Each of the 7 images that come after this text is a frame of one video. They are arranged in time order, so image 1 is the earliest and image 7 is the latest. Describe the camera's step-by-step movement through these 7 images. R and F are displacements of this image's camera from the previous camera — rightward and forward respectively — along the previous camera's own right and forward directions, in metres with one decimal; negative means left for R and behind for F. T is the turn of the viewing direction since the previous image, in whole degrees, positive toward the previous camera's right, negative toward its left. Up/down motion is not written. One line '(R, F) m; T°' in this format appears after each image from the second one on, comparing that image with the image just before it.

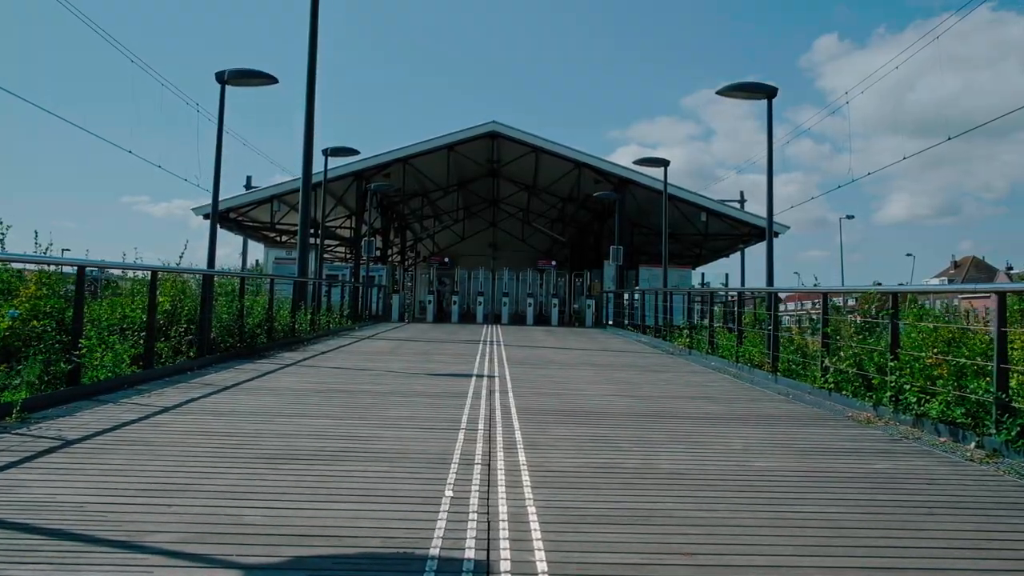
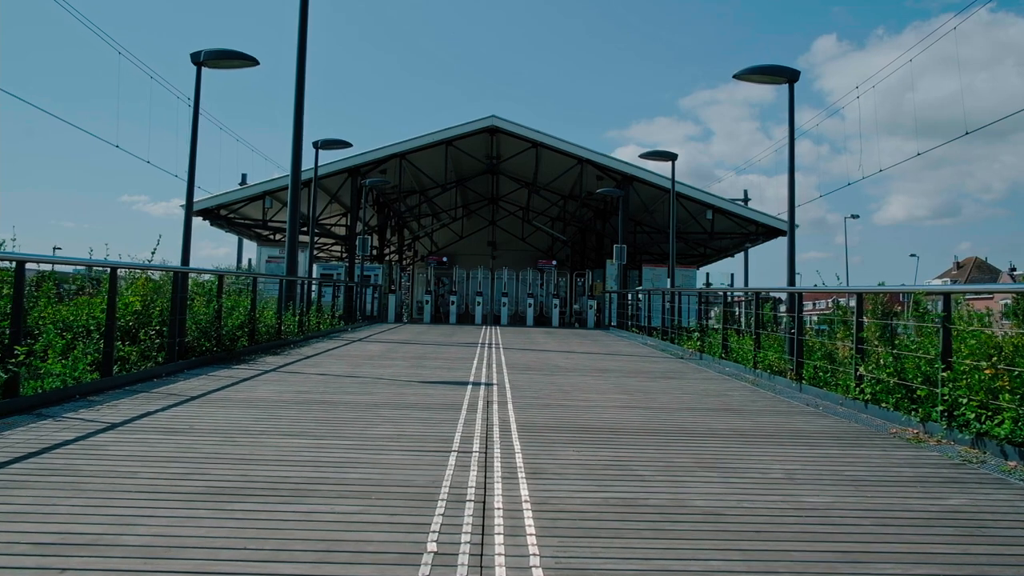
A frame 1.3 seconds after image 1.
(0.0, +0.9) m; 0°
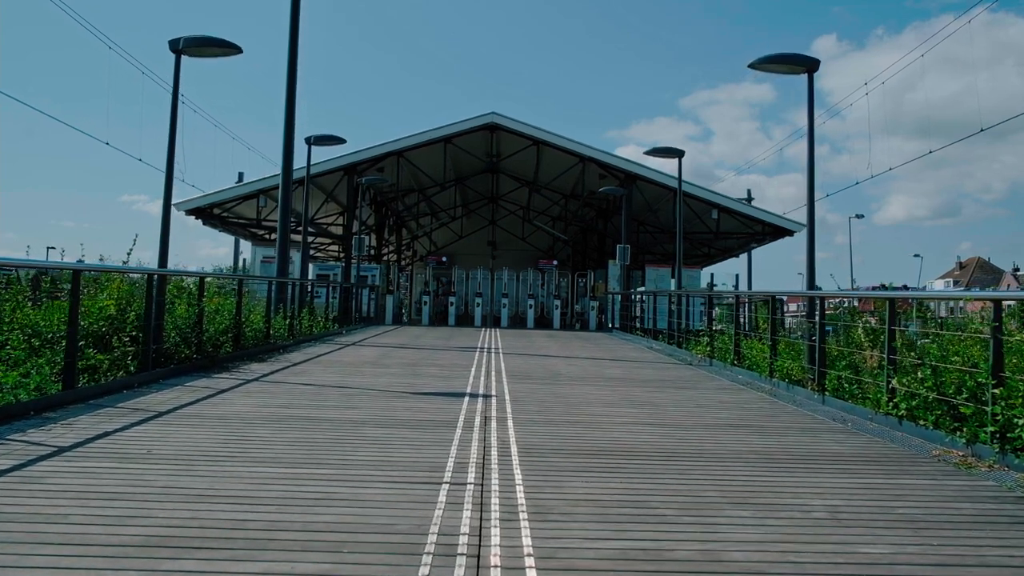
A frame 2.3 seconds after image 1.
(0.0, +0.7) m; 0°
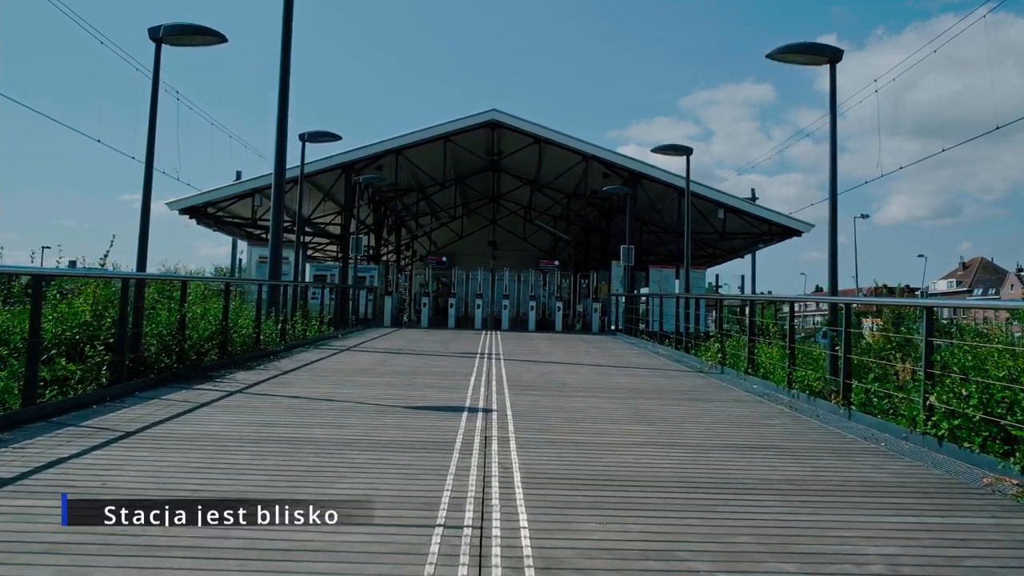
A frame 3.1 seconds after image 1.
(0.0, +0.6) m; 0°
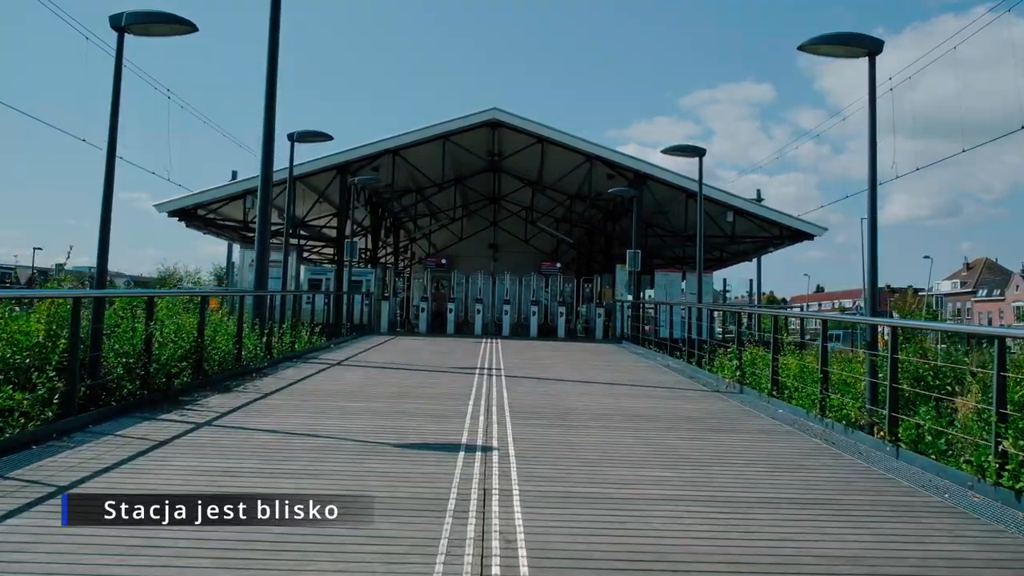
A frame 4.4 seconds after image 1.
(0.0, +0.9) m; 0°
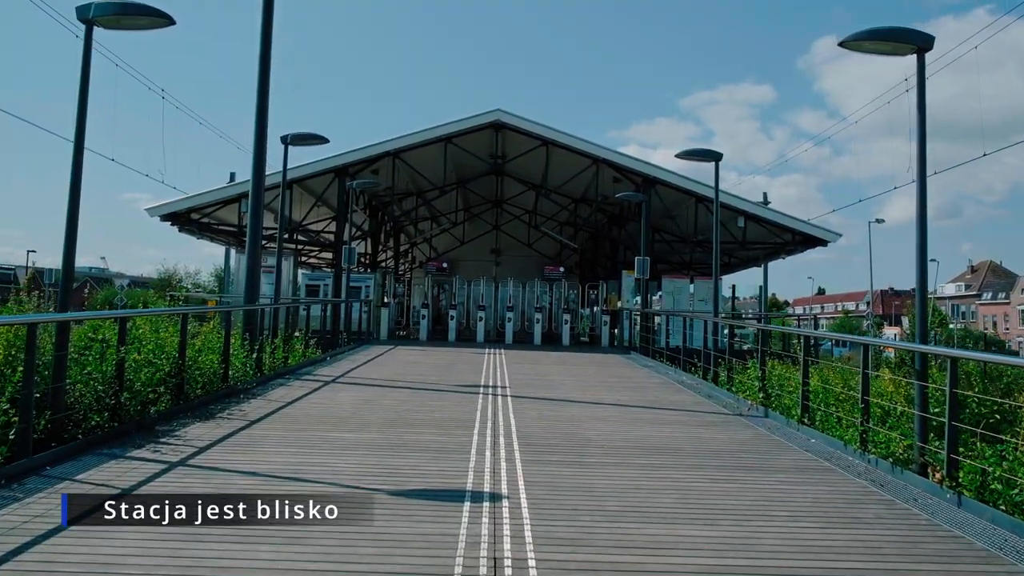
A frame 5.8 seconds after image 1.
(-0.1, +0.8) m; 0°
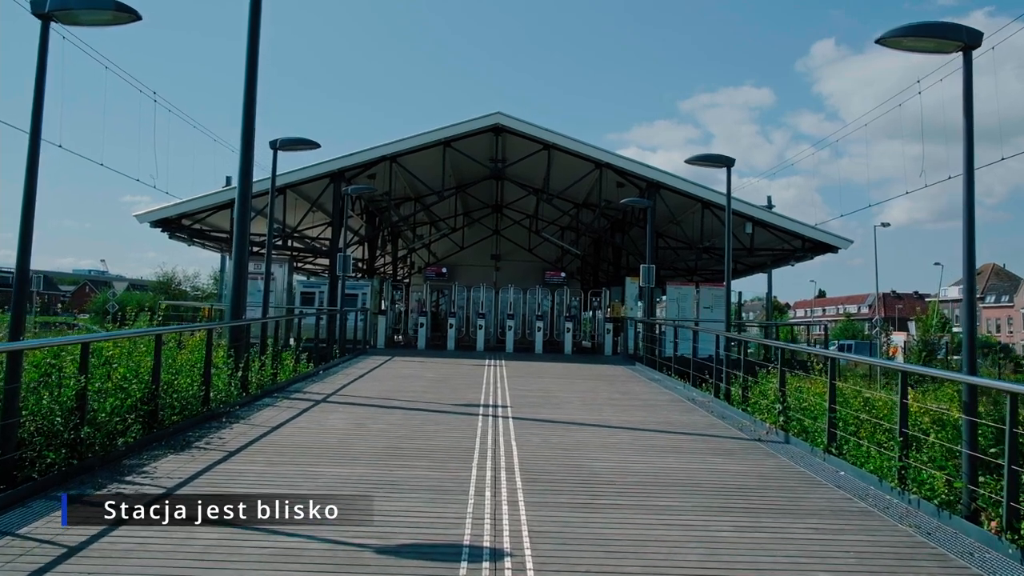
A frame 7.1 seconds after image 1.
(0.0, +0.7) m; 0°
